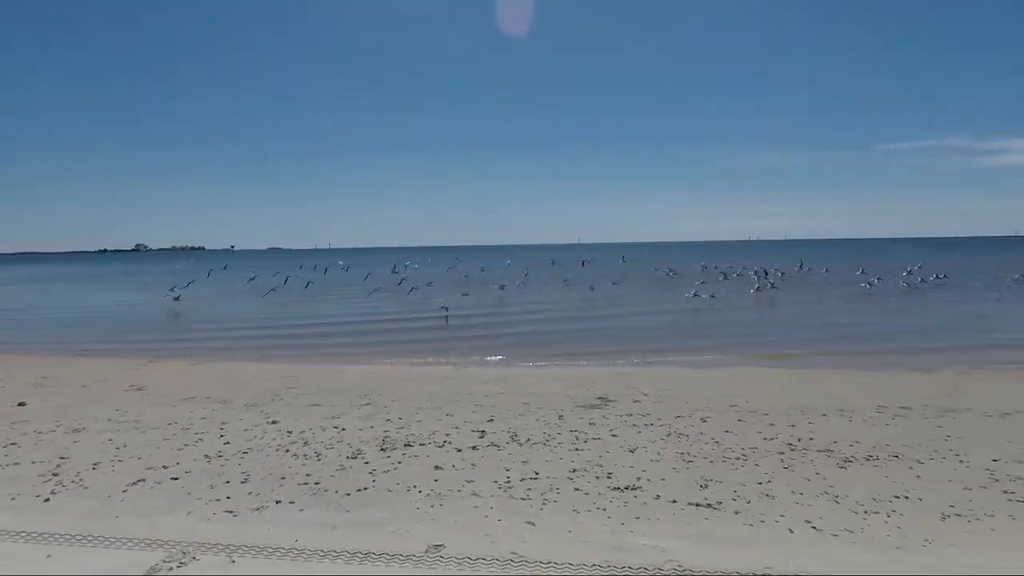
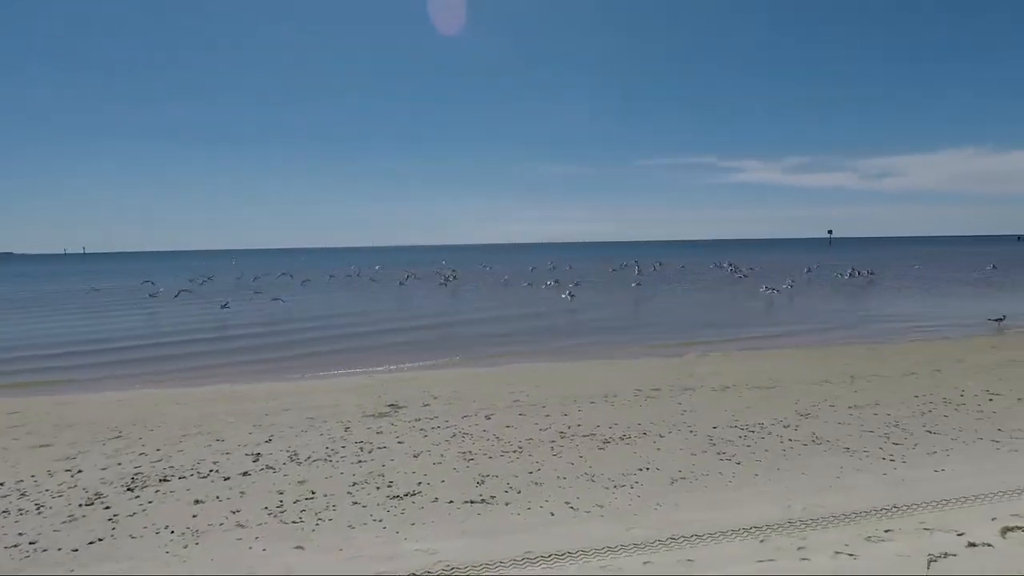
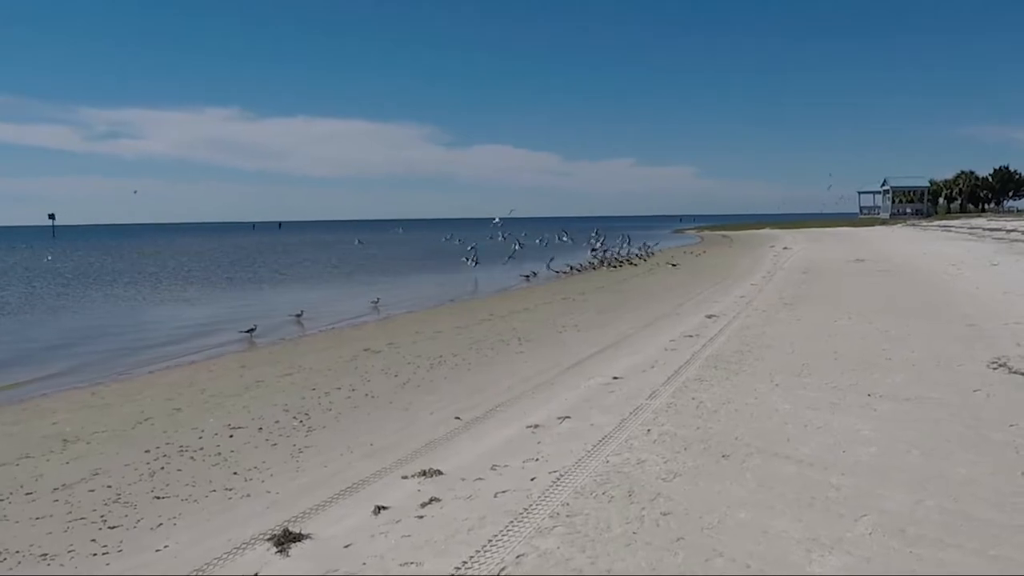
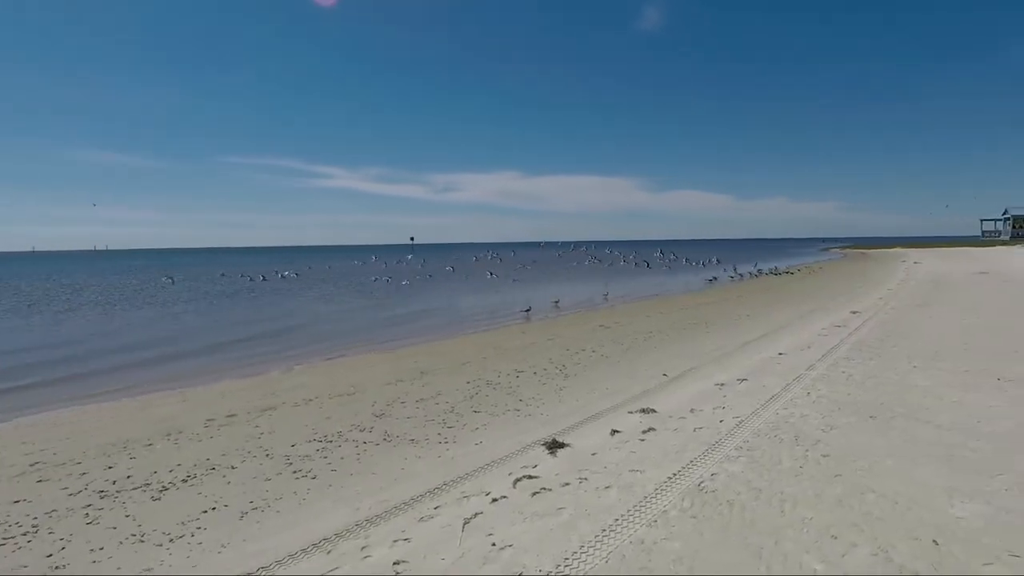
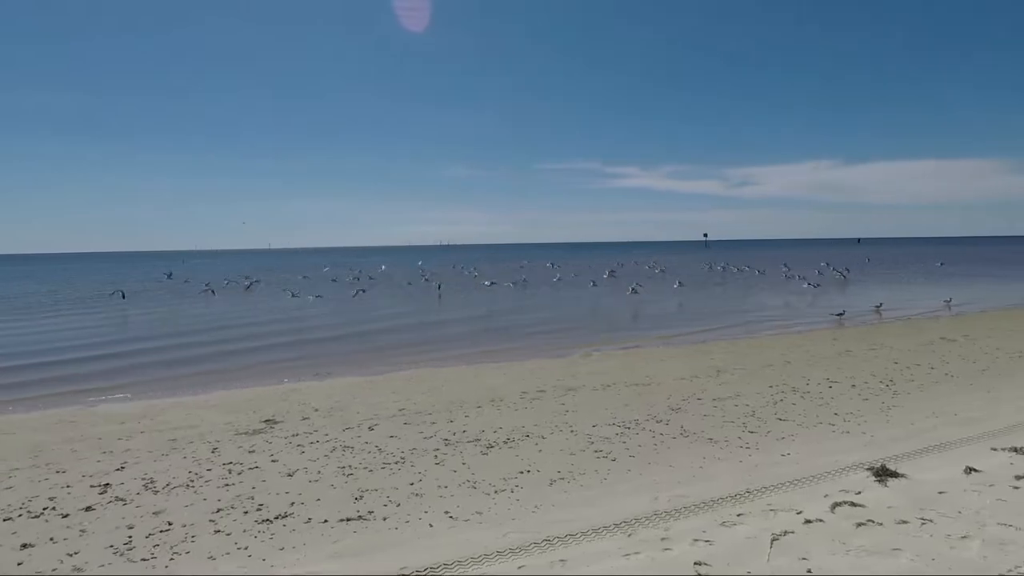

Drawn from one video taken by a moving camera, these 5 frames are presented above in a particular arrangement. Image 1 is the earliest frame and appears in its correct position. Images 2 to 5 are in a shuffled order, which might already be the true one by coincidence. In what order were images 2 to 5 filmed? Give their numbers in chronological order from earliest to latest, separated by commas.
2, 5, 4, 3
